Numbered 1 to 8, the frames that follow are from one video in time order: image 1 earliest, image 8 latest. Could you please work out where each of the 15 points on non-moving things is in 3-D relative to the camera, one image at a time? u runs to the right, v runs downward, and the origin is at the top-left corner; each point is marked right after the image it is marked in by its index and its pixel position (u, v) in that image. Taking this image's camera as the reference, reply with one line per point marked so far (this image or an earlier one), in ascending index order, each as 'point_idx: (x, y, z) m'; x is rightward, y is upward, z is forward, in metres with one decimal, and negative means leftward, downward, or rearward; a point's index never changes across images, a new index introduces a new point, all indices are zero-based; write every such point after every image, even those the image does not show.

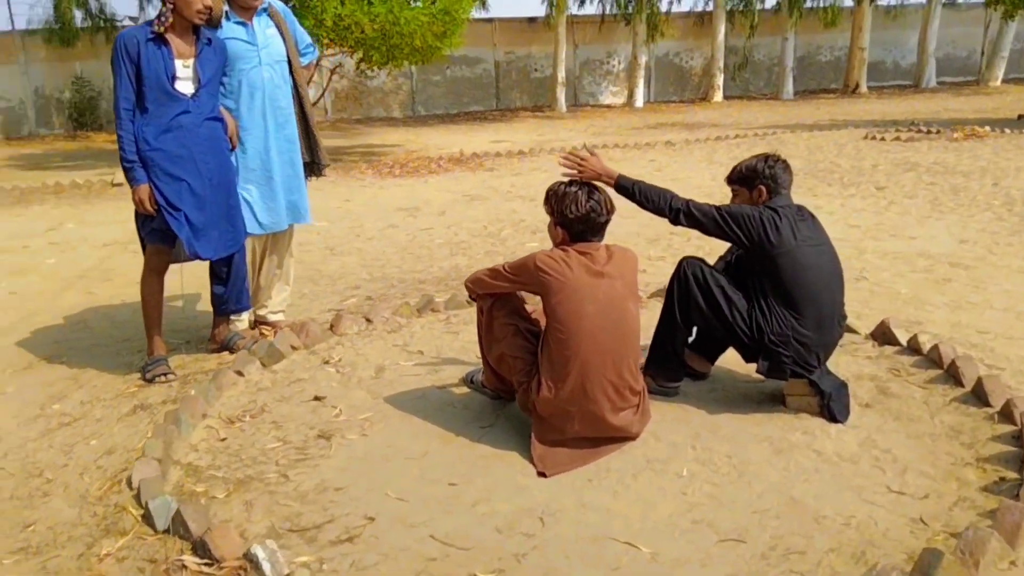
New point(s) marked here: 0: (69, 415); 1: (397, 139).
0: (-2.1, -0.6, +3.9) m
1: (-2.4, +3.1, +18.0) m
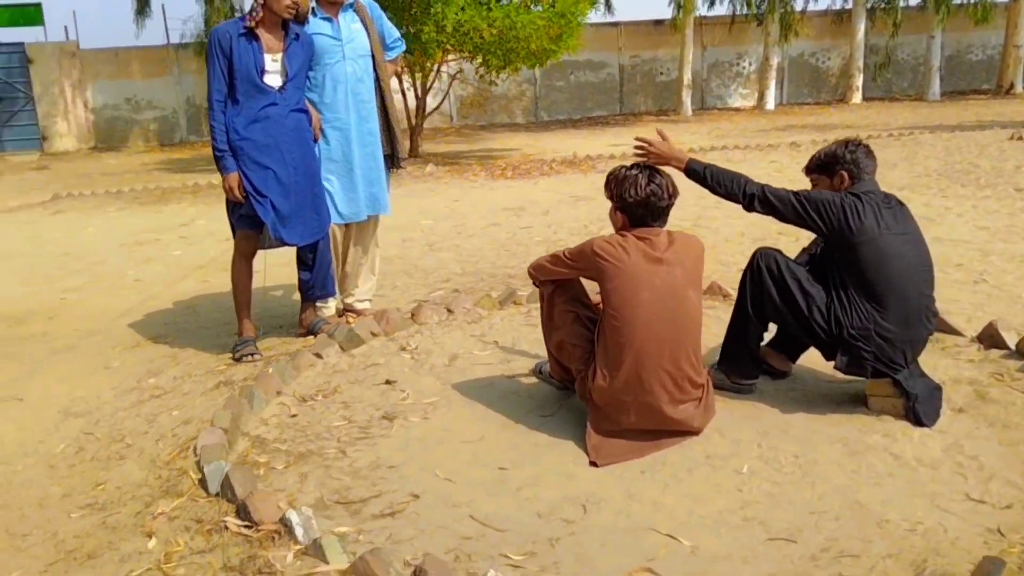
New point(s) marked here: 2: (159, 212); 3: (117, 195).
0: (-1.7, -0.5, +4.2) m
1: (+0.1, +3.1, +18.1) m
2: (-4.6, +1.0, +11.2) m
3: (-6.1, +1.5, +13.1) m
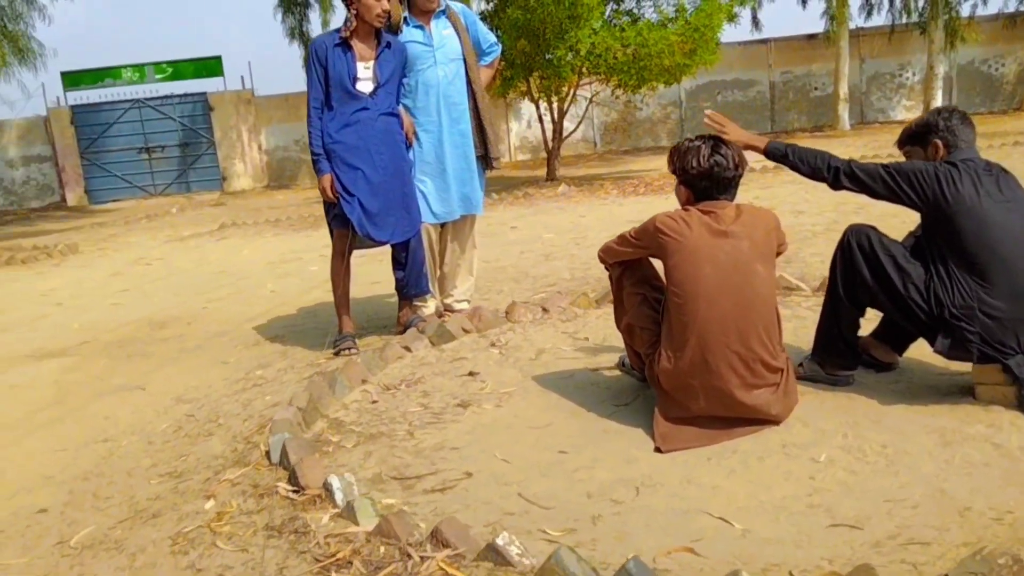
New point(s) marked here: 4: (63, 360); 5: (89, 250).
0: (-1.3, -0.5, +4.4) m
1: (+3.1, +2.6, +17.9) m
2: (-2.9, +0.7, +11.9) m
3: (-4.0, +1.1, +14.1) m
4: (-2.9, -0.5, +5.5) m
5: (-6.3, +0.6, +12.7) m
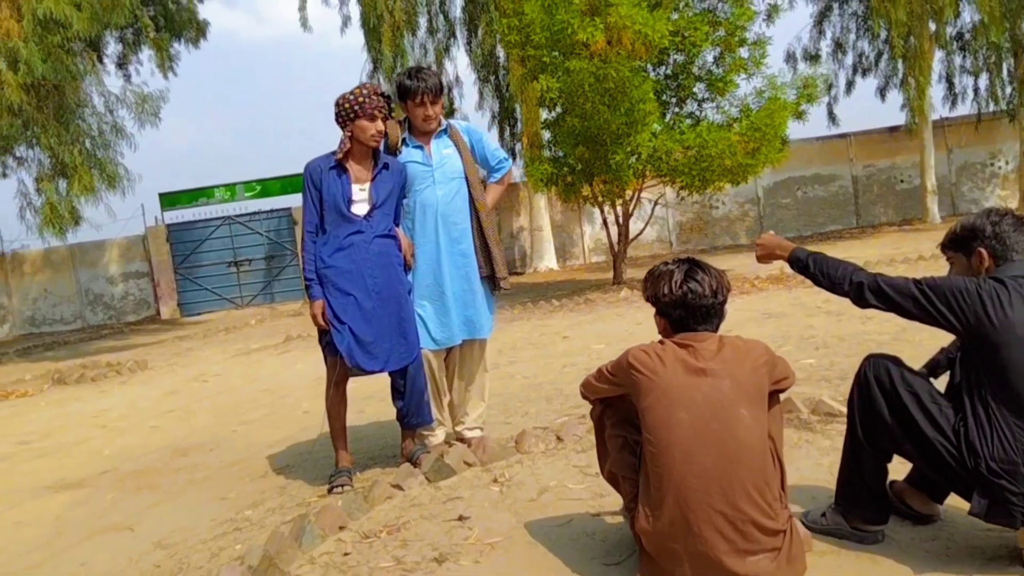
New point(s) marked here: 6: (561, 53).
0: (-1.3, -1.1, +4.1) m
1: (+4.5, +0.5, +17.3) m
2: (-2.0, -0.8, +11.8) m
3: (-2.9, -0.8, +14.1) m
4: (-2.8, -1.3, +5.4) m
5: (-5.4, -1.2, +13.0) m
6: (+0.8, +3.6, +13.0) m
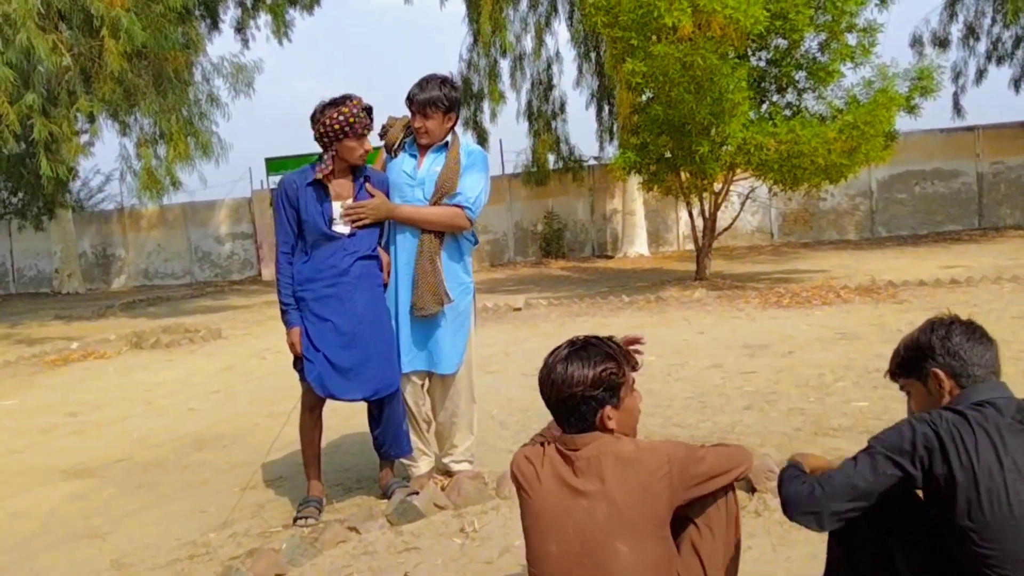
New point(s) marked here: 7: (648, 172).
0: (-1.4, -1.2, +4.0) m
1: (+6.1, +0.4, +16.3) m
2: (-1.2, -0.6, +11.7) m
3: (-1.7, -0.4, +14.1) m
4: (-2.8, -1.3, +5.5) m
5: (-4.3, -0.7, +13.2) m
6: (+2.0, +3.7, +12.4) m
7: (+2.1, +1.8, +13.5) m
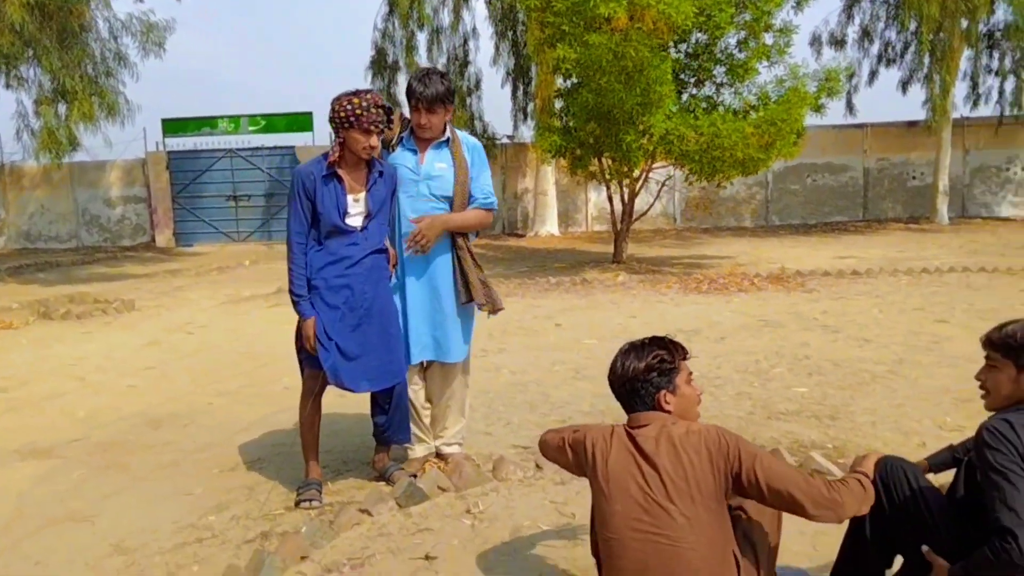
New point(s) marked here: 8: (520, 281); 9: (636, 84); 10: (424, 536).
0: (-1.4, -1.1, +4.0) m
1: (+4.5, +0.7, +17.1) m
2: (-2.2, -0.3, +11.6) m
3: (-3.0, 0.0, +14.0) m
4: (-2.9, -1.1, +5.3) m
5: (-5.5, -0.3, +12.8) m
6: (+1.1, +4.0, +12.6) m
7: (+1.0, +2.1, +13.8) m
8: (+0.1, +0.1, +12.9) m
9: (+1.8, +3.0, +12.3) m
10: (-0.4, -1.1, +3.8) m
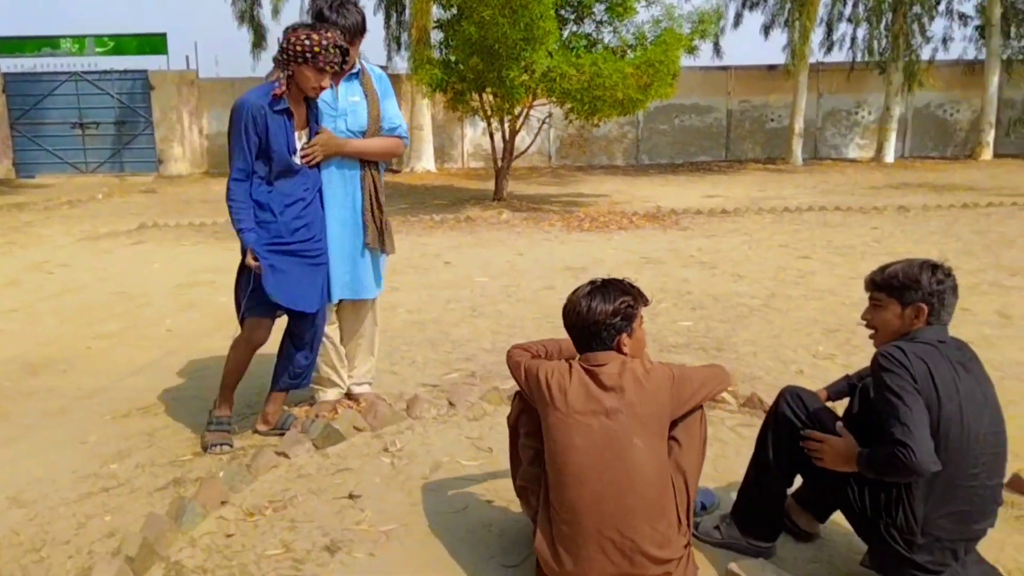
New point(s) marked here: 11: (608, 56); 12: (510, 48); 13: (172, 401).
0: (-1.8, -0.9, +3.8) m
1: (+2.0, +2.0, +17.6) m
2: (-3.7, +0.5, +11.2) m
3: (-4.9, +1.0, +13.3) m
4: (-3.5, -0.7, +4.9) m
5: (-7.2, +0.6, +11.8) m
6: (-0.7, +4.9, +12.3) m
7: (-1.0, +3.2, +13.6) m
8: (-1.7, +1.1, +12.8) m
9: (+0.1, +3.9, +12.2) m
10: (-0.8, -0.8, +3.8) m
11: (+1.5, +3.6, +13.1) m
12: (0.0, +3.5, +12.5) m
13: (-2.0, -0.7, +4.9) m
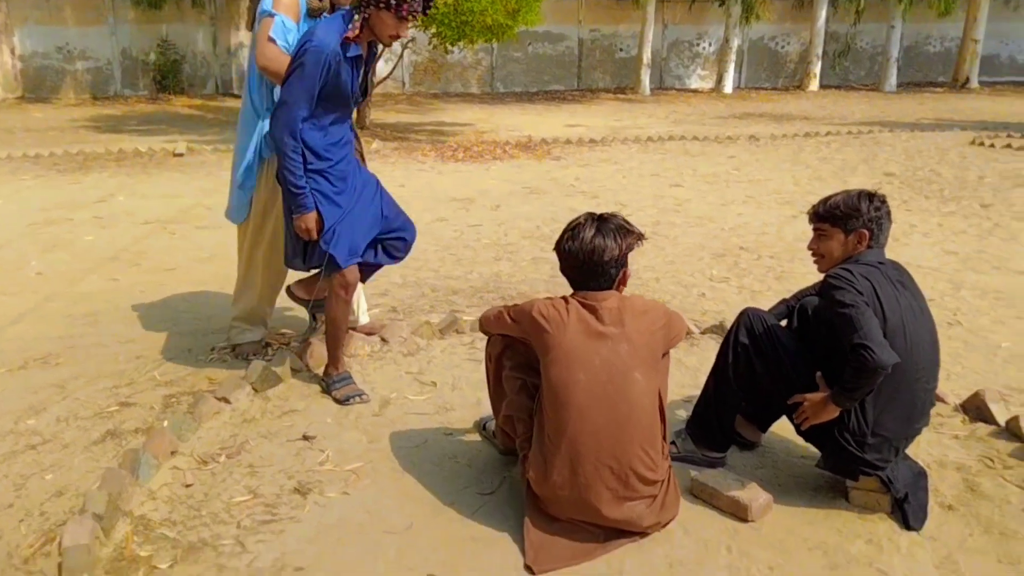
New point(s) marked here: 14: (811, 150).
0: (-2.0, -0.6, +3.6) m
1: (-0.9, +3.5, +17.5) m
2: (-5.3, +1.3, +10.3) m
3: (-6.9, +1.9, +12.1) m
4: (-3.9, -0.5, +4.3) m
5: (-8.8, +1.3, +10.3) m
6: (-2.6, +5.8, +11.6) m
7: (-3.1, +4.2, +13.0) m
8: (-3.6, +2.0, +12.2) m
9: (-1.8, +4.8, +11.7) m
10: (-1.0, -0.6, +3.7) m
11: (-0.6, +4.7, +12.8) m
12: (-1.9, +4.5, +12.0) m
13: (-2.4, -0.3, +4.6) m
14: (+4.5, +2.1, +12.7) m
